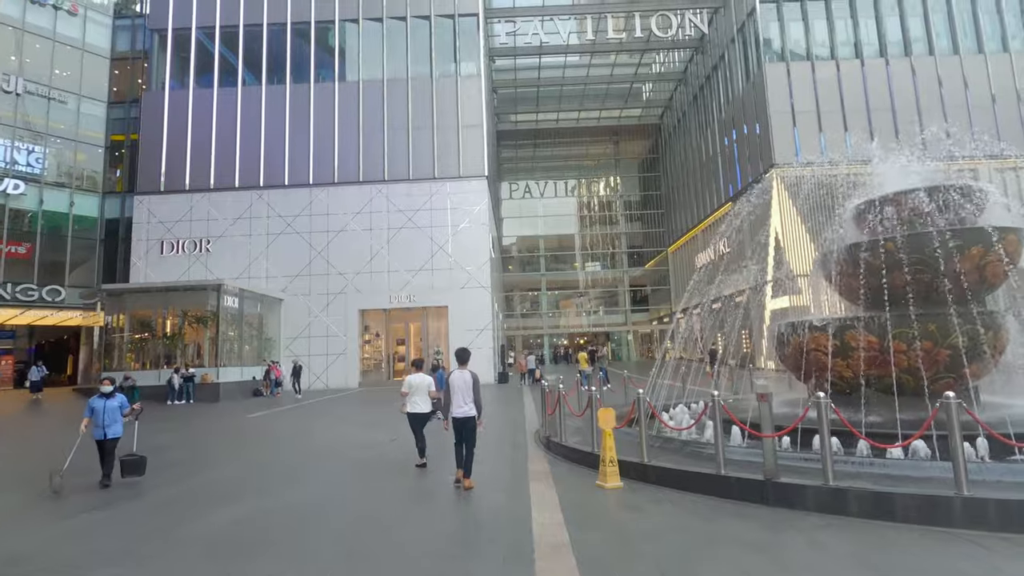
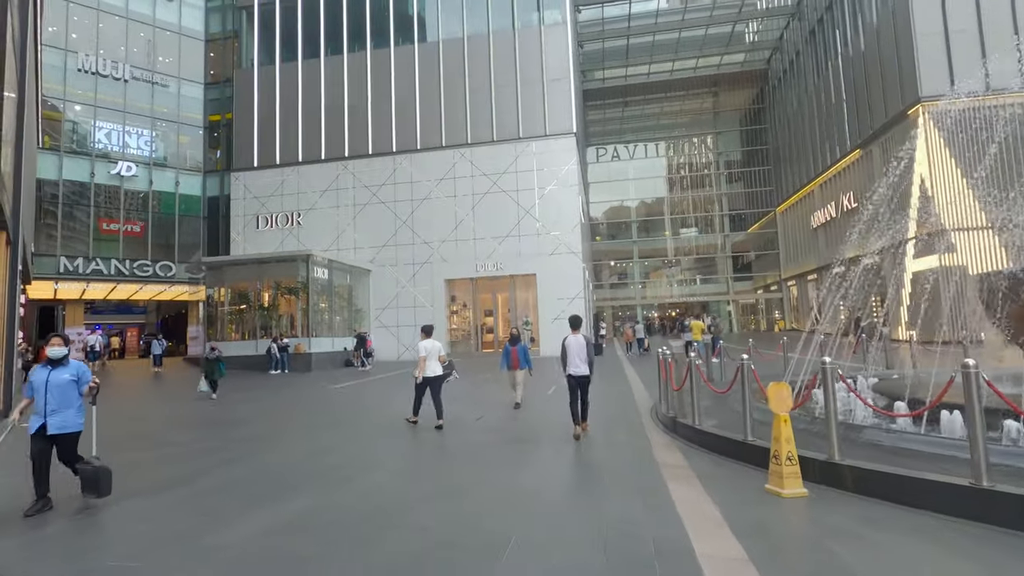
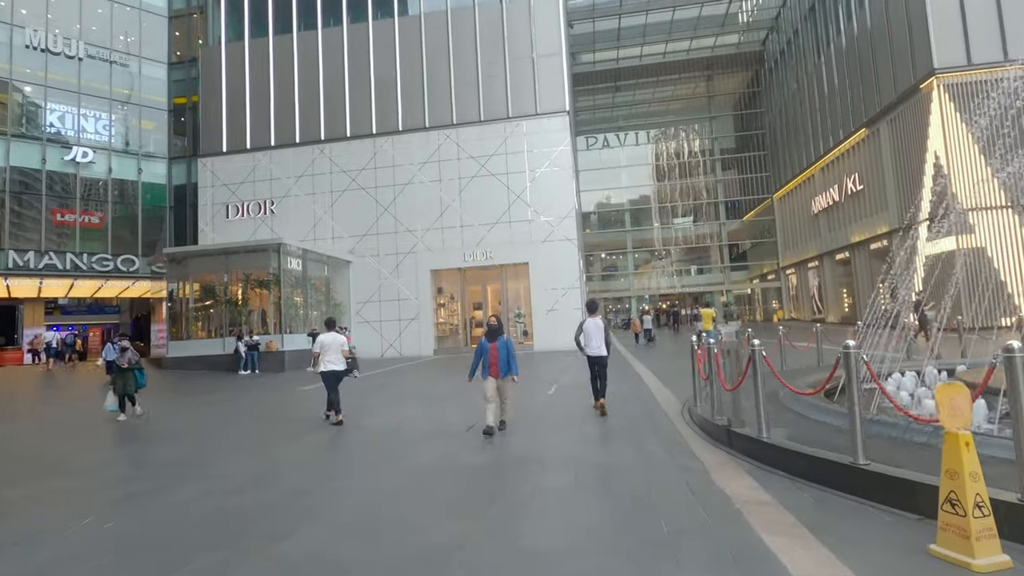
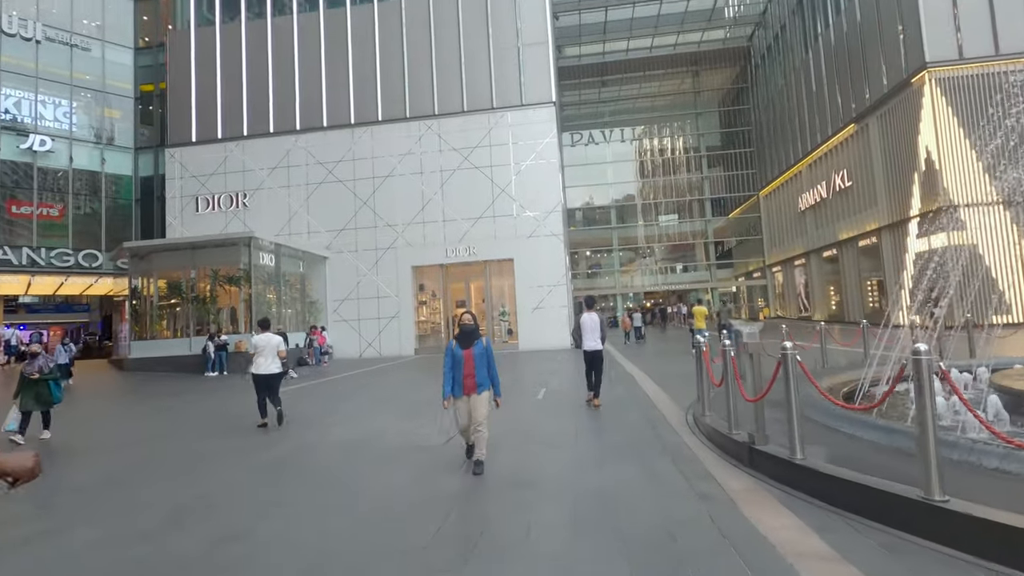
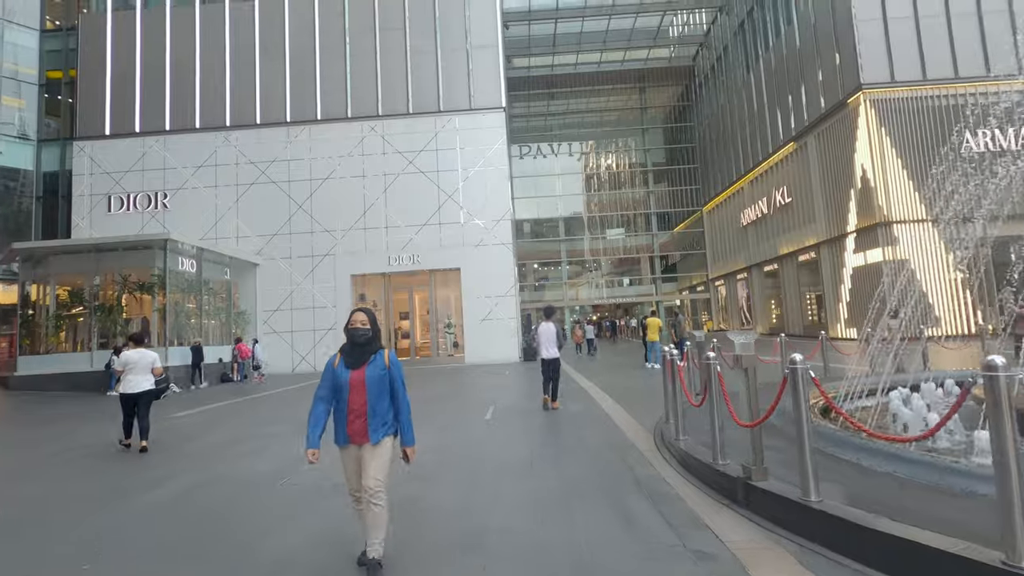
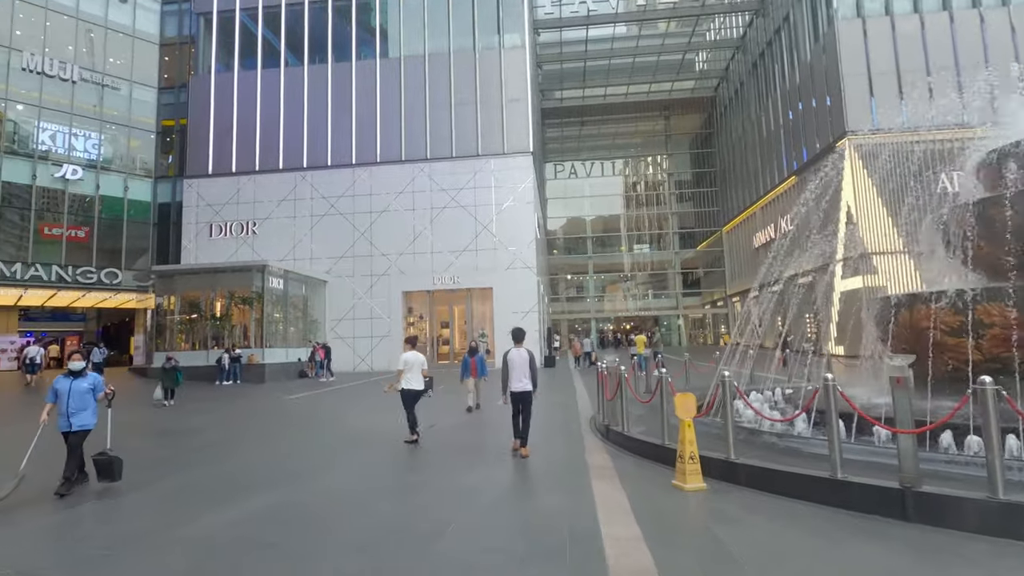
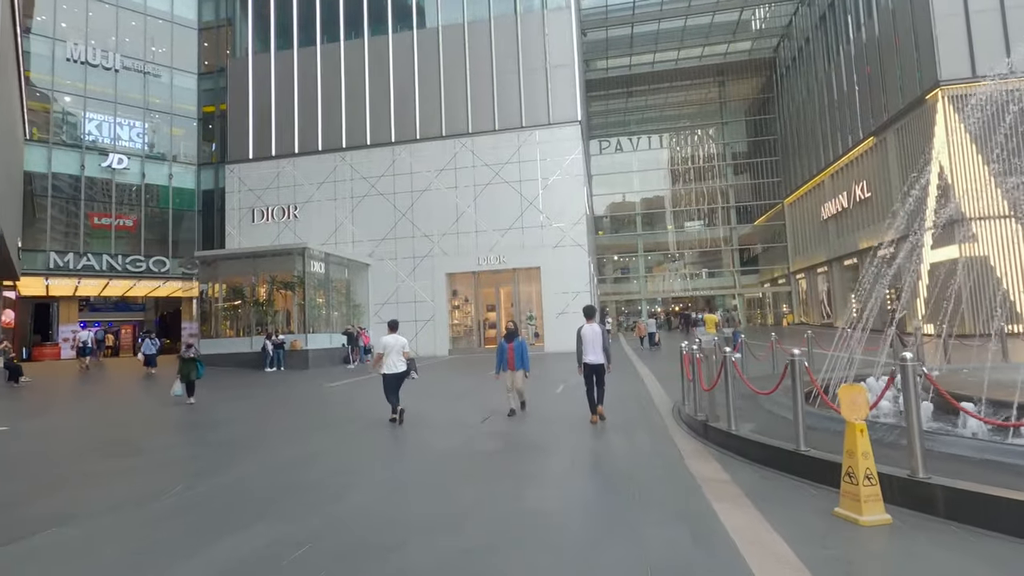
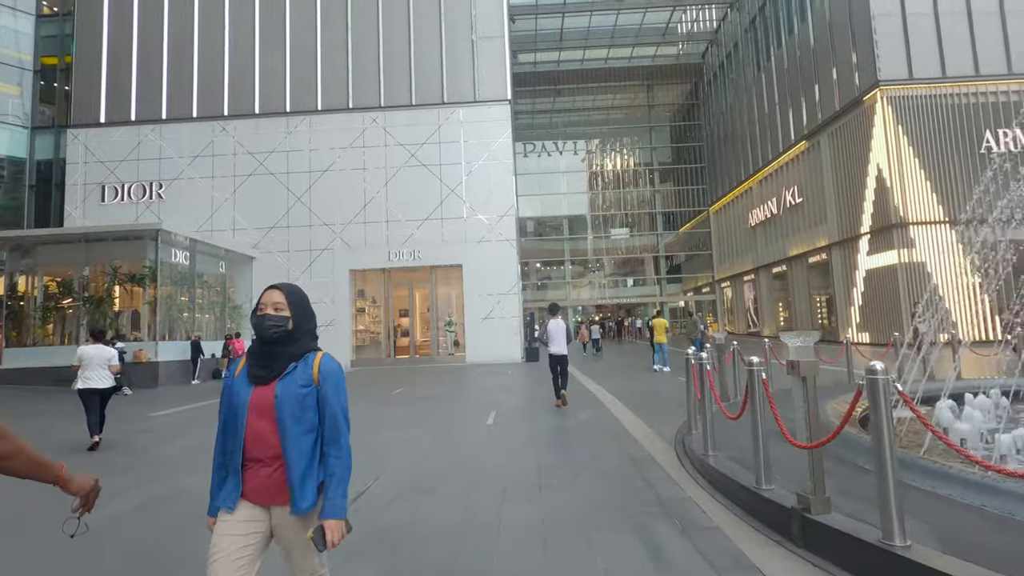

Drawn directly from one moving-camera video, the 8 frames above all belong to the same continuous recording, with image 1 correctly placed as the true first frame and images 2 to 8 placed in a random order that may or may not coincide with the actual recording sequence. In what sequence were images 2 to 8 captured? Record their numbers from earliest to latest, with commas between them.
6, 2, 7, 3, 4, 5, 8
